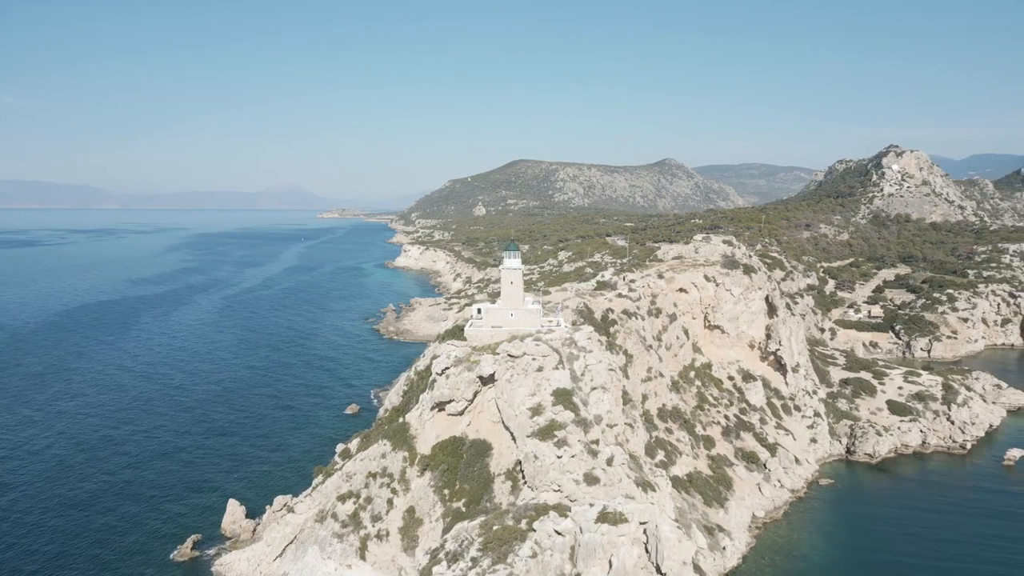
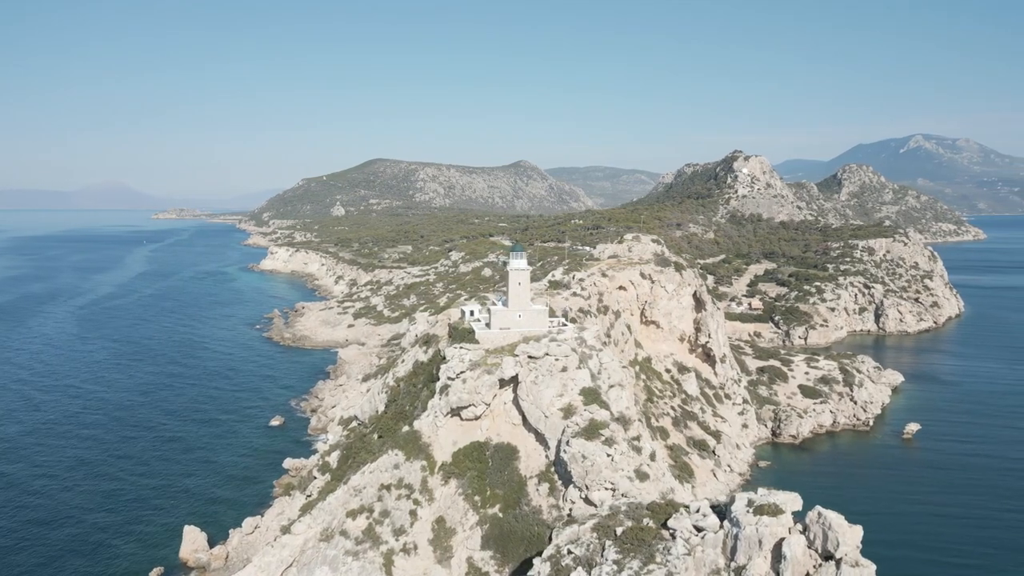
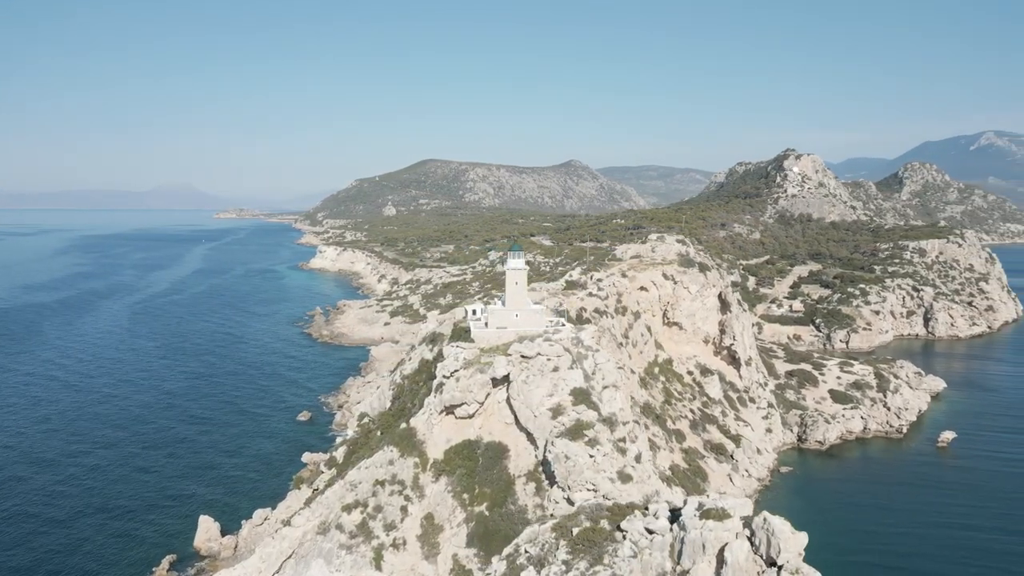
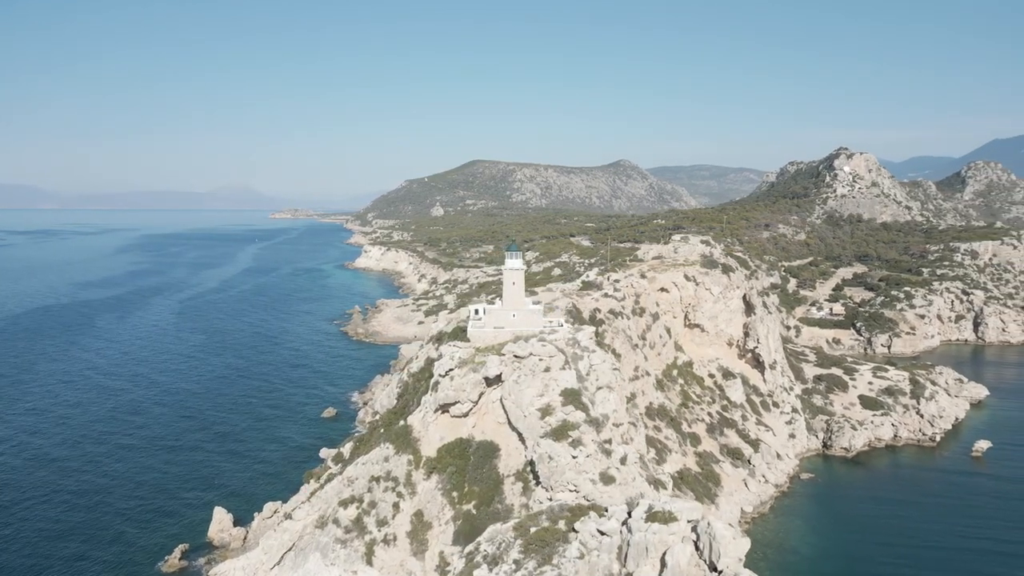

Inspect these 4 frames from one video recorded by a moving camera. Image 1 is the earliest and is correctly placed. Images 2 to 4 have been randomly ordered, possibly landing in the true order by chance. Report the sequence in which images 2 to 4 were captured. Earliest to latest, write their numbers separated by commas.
4, 3, 2
